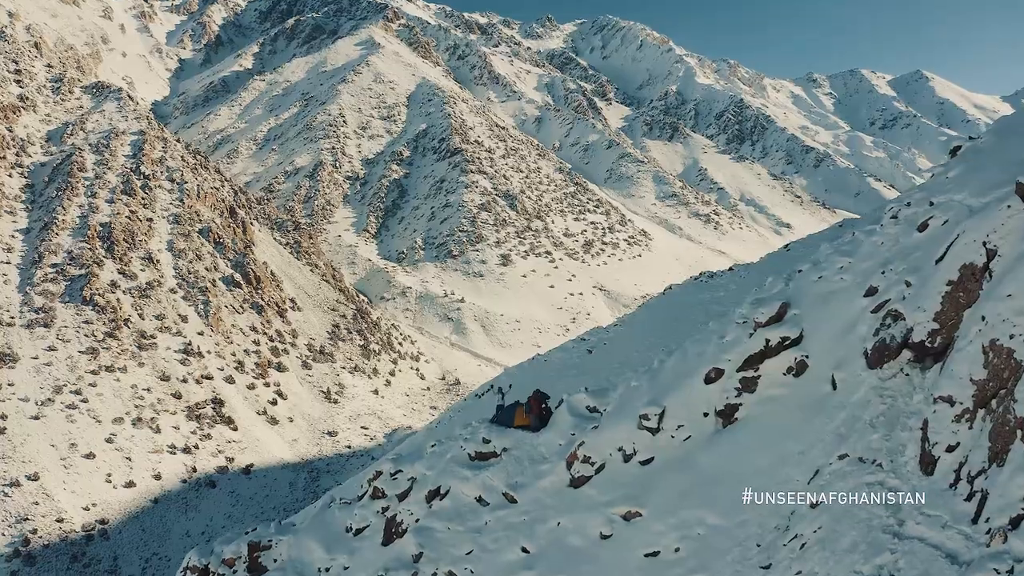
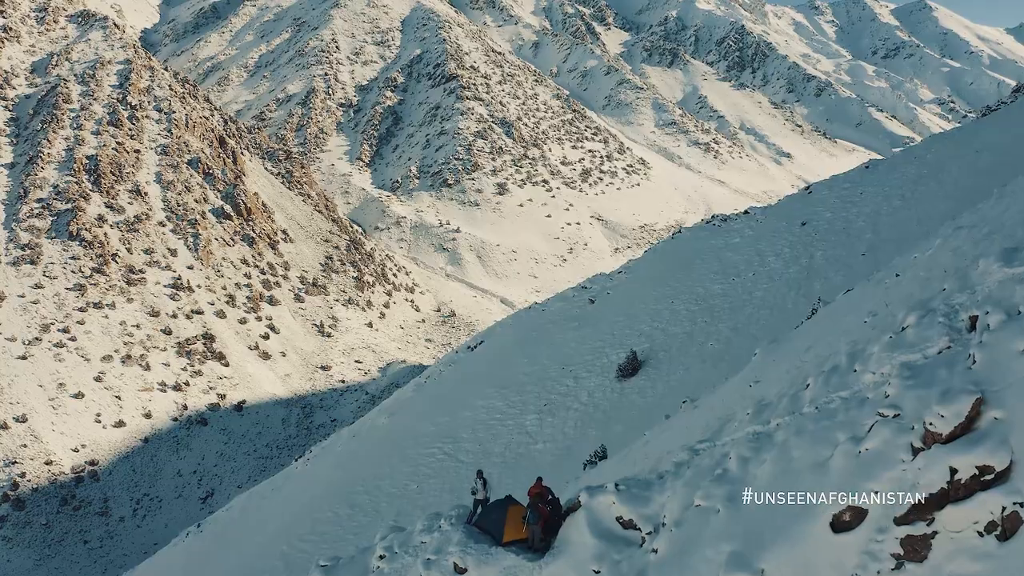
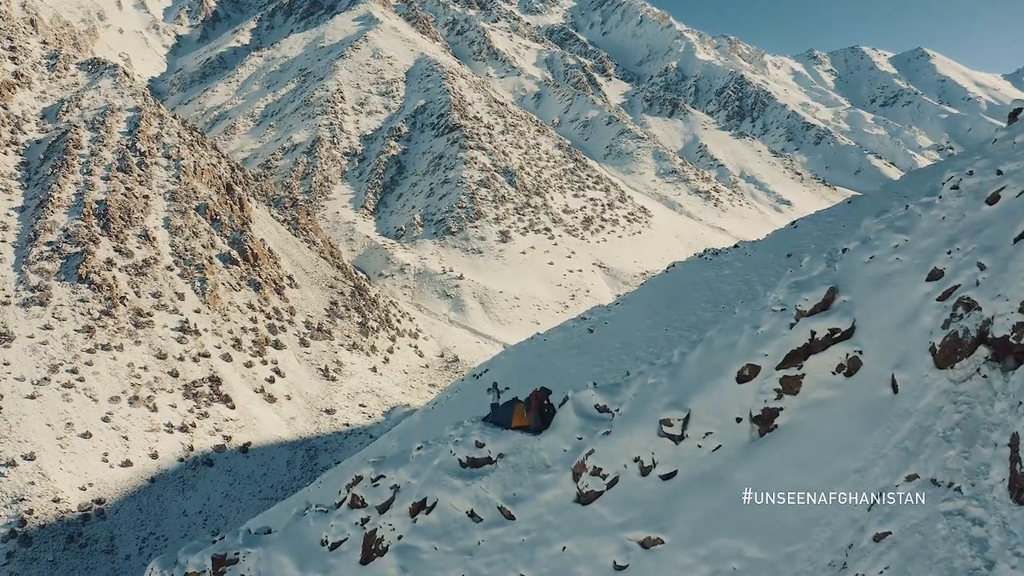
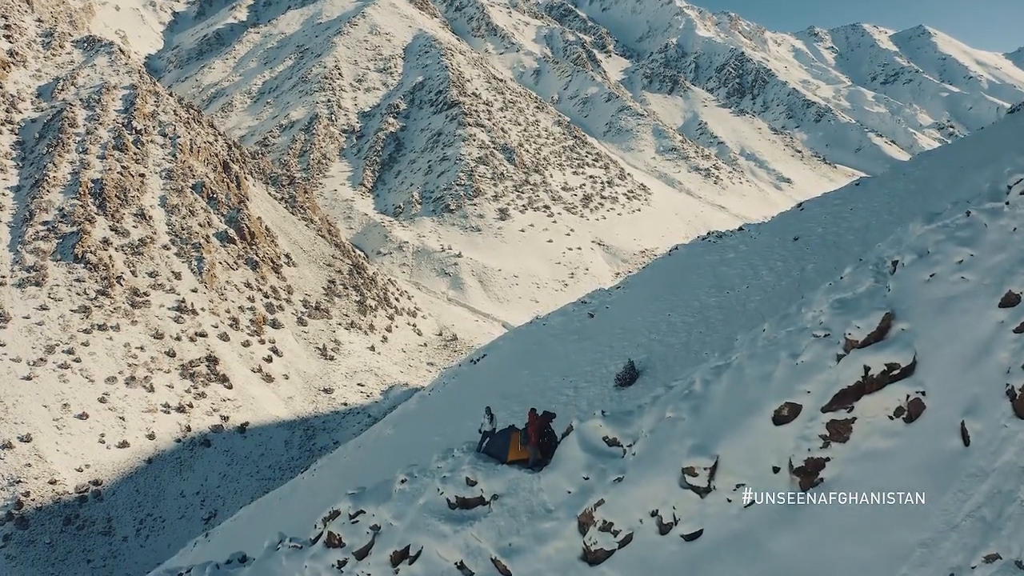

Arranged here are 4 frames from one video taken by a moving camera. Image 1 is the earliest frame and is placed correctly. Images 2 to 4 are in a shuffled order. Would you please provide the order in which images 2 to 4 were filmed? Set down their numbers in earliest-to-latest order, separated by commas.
3, 4, 2
